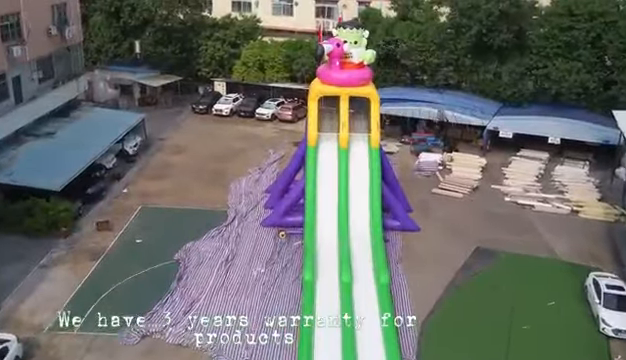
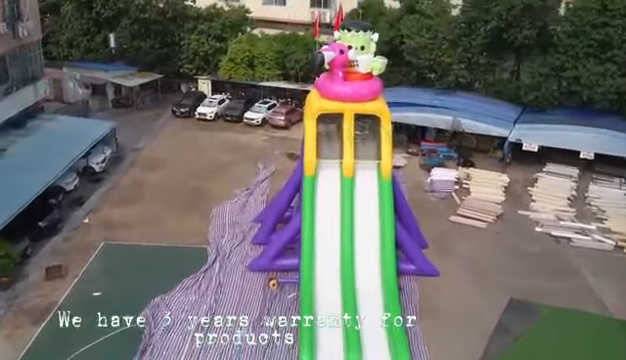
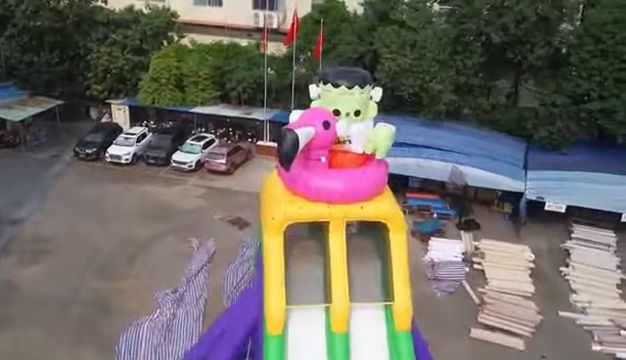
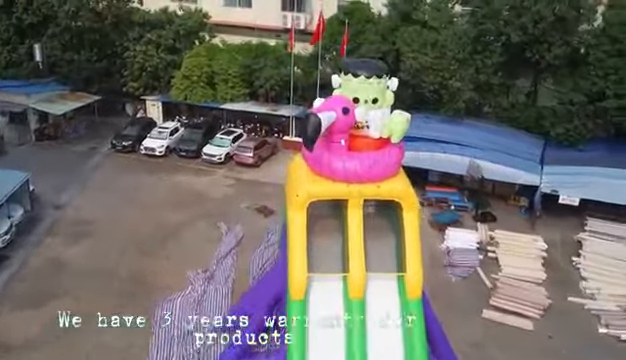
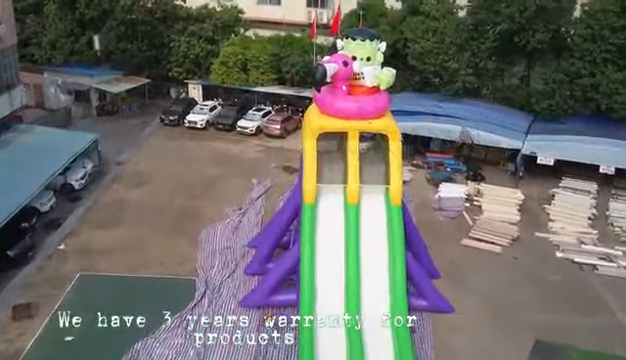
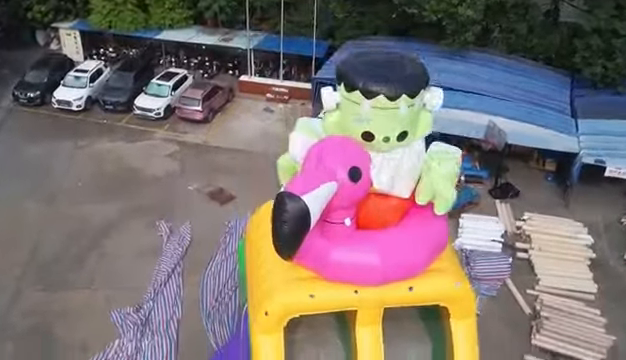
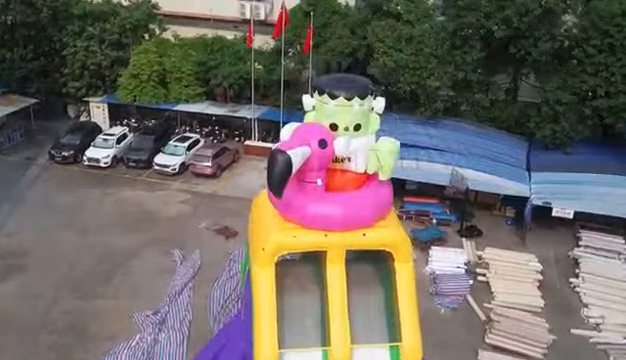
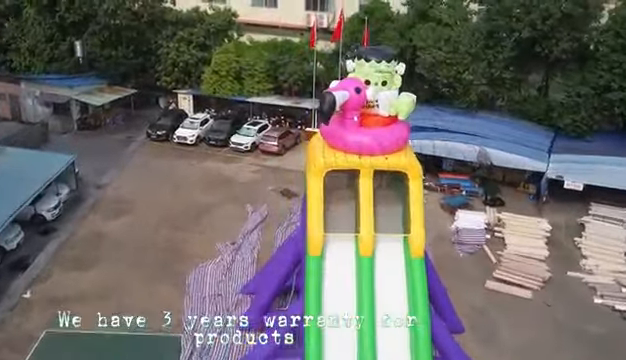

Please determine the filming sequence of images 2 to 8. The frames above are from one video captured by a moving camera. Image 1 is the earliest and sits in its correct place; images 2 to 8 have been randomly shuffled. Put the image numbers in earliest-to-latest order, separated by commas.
2, 5, 8, 4, 3, 7, 6
